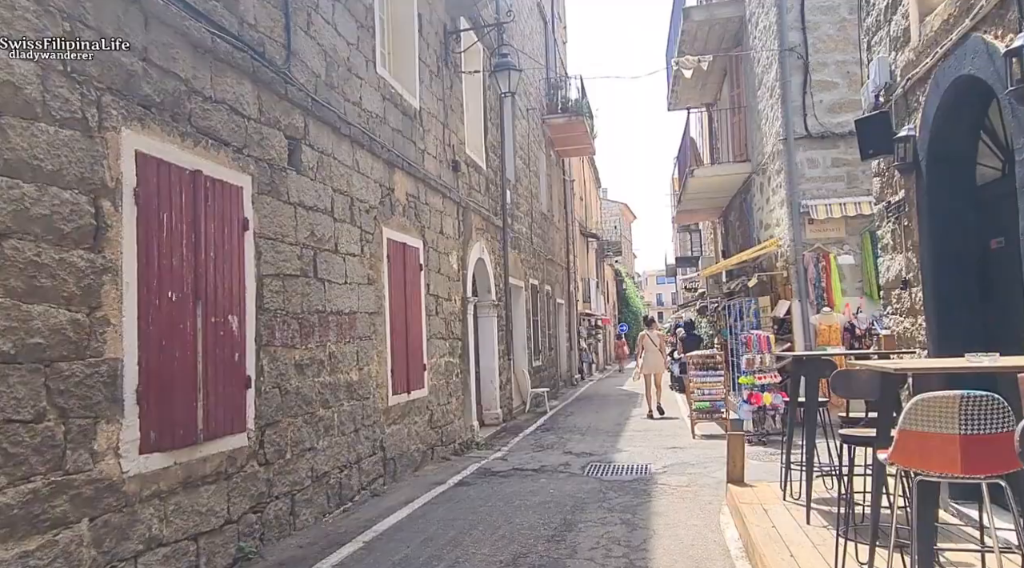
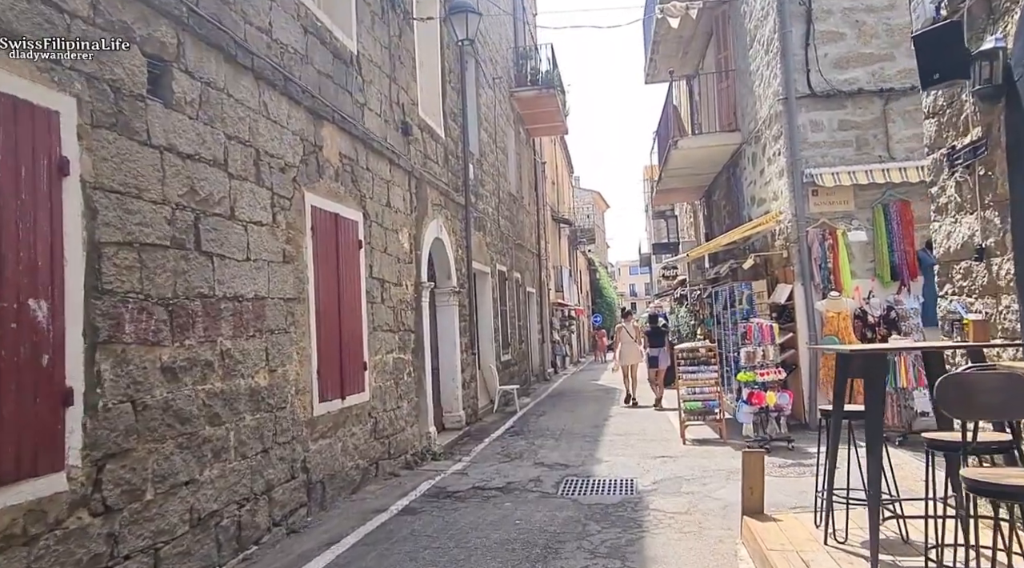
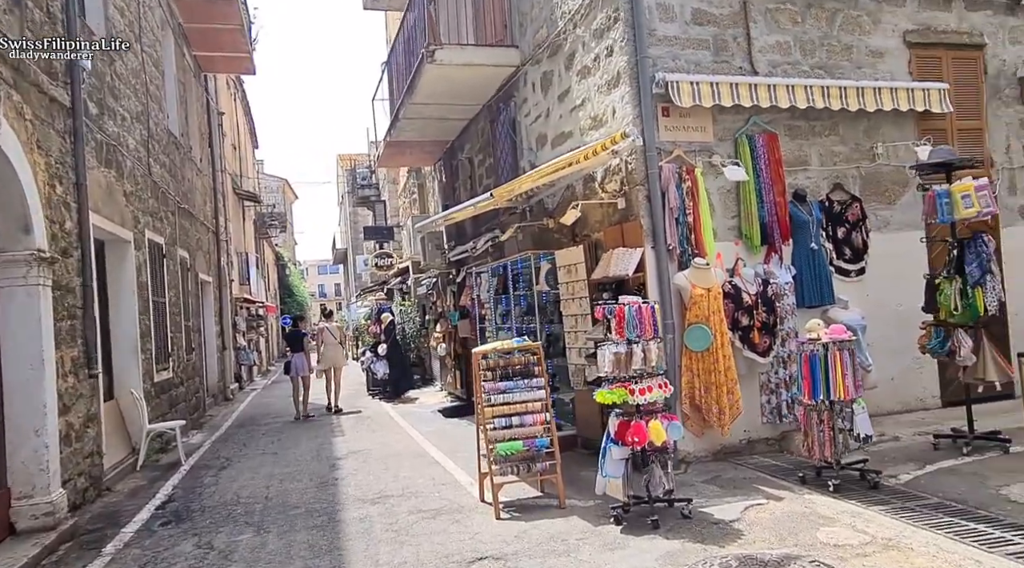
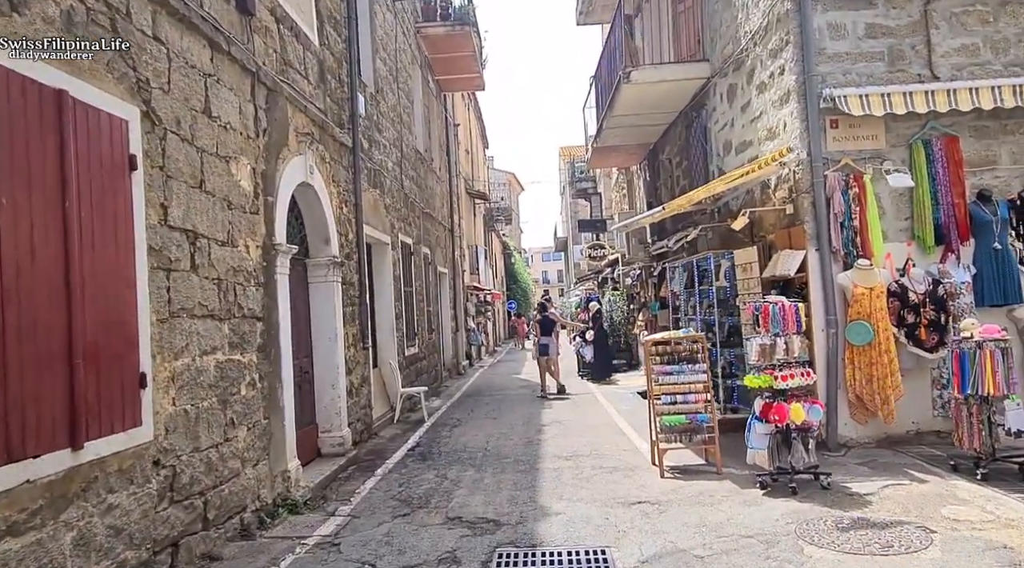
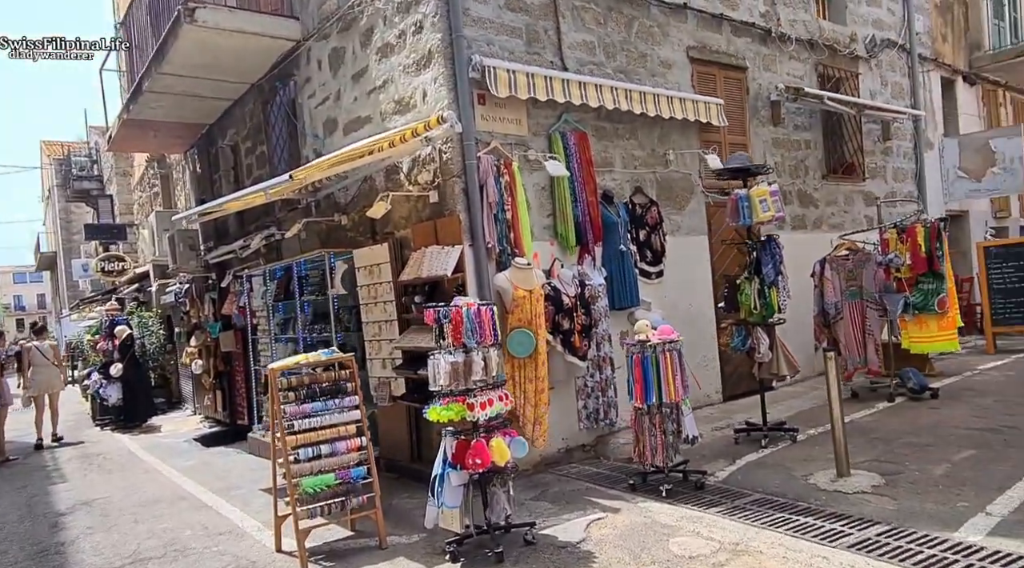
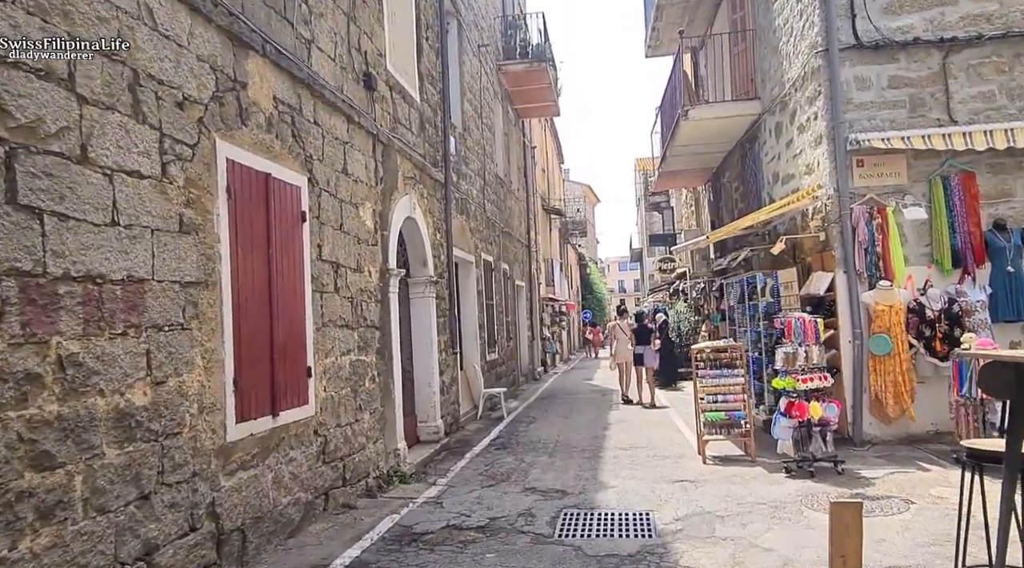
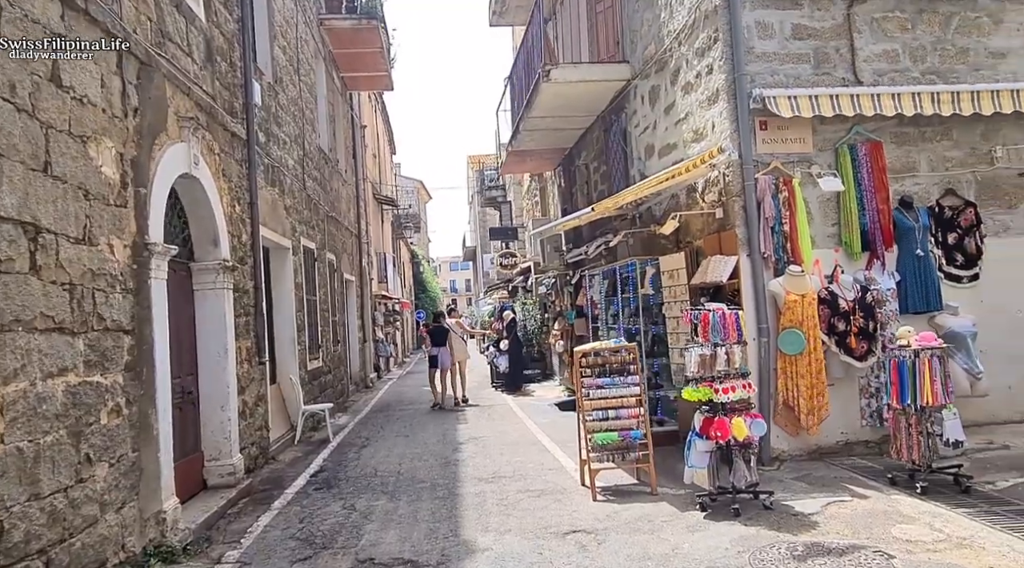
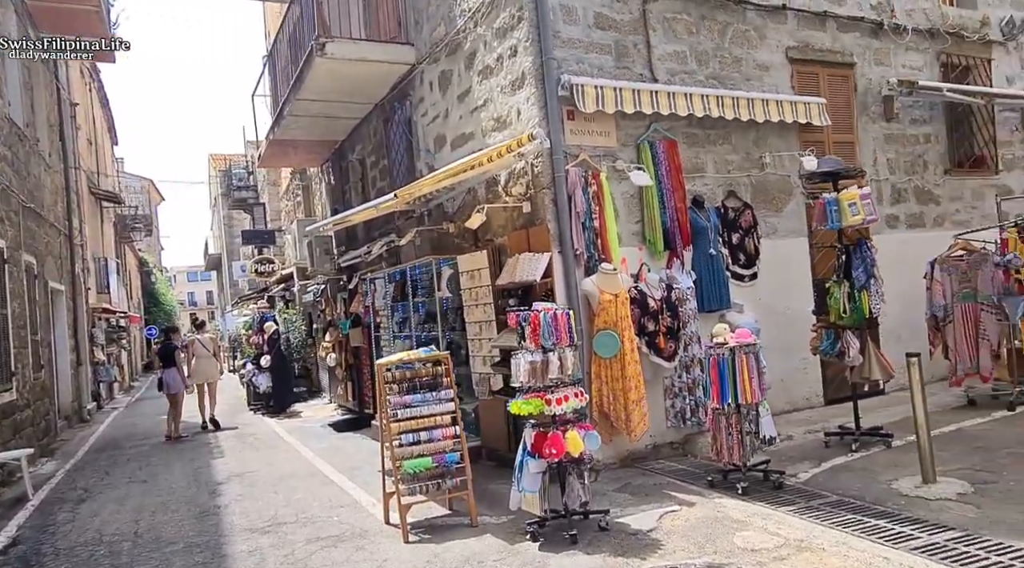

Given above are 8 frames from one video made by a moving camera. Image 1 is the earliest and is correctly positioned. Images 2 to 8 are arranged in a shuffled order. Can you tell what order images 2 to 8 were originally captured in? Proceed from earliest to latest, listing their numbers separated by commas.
2, 6, 4, 7, 3, 8, 5
